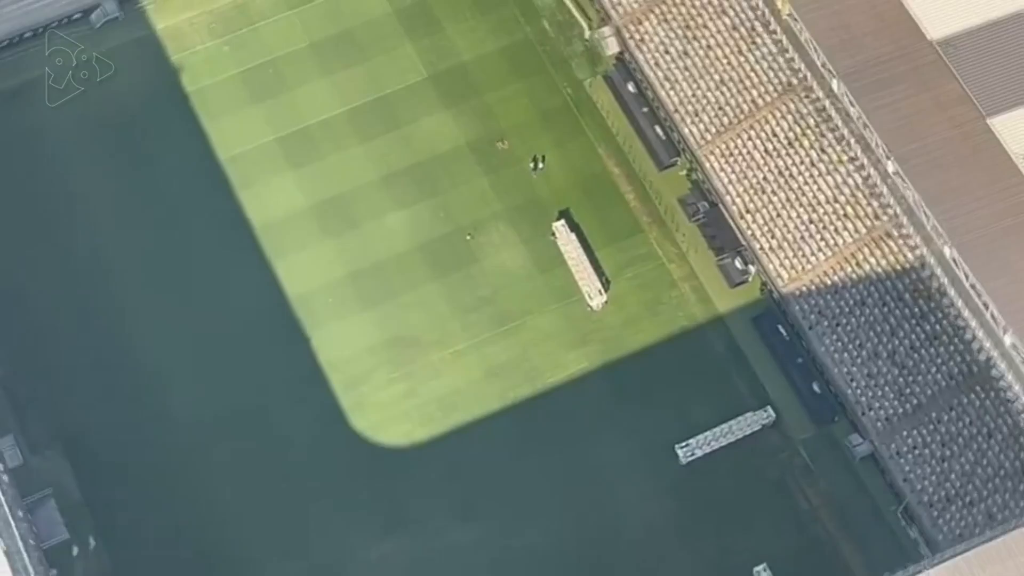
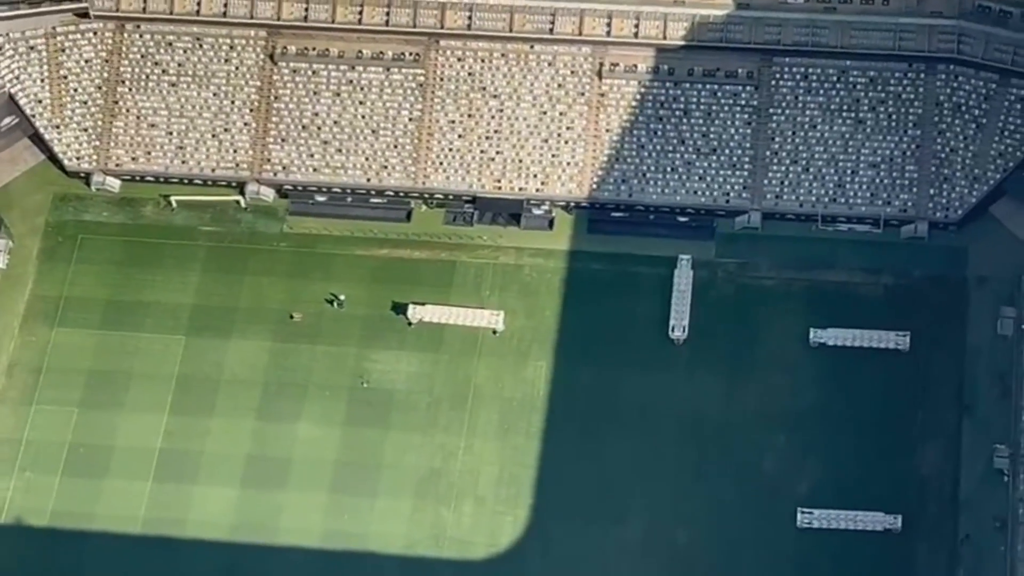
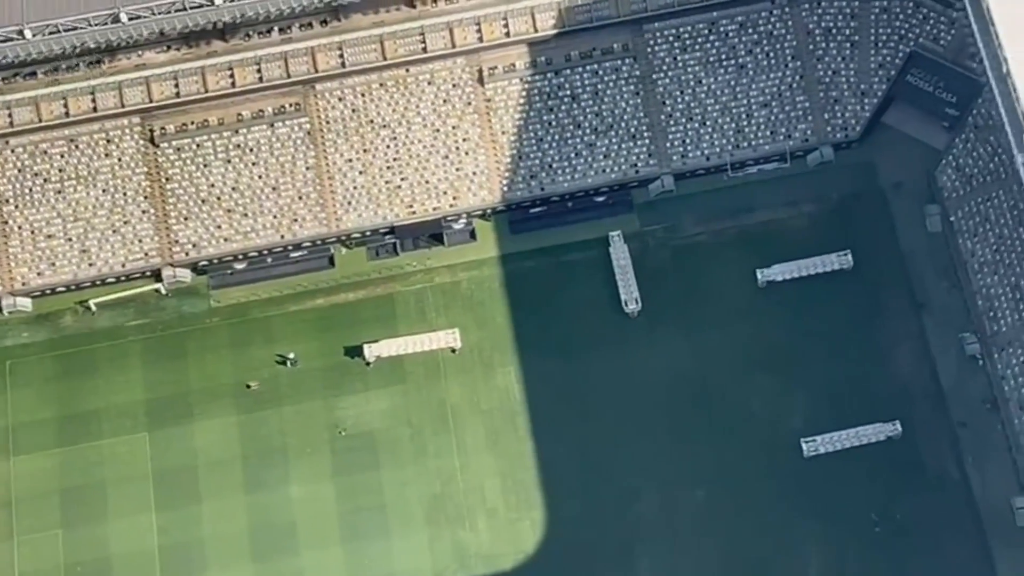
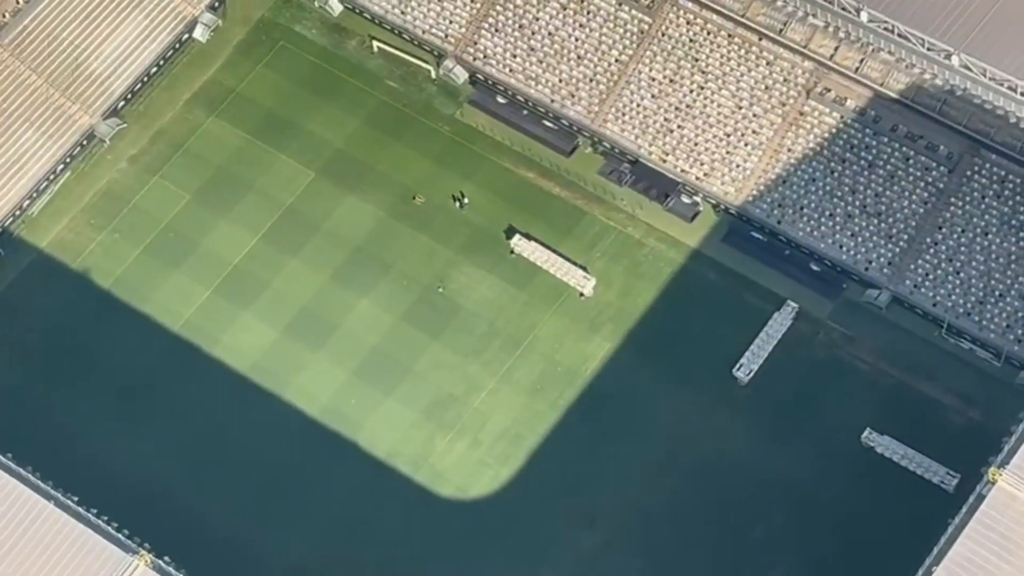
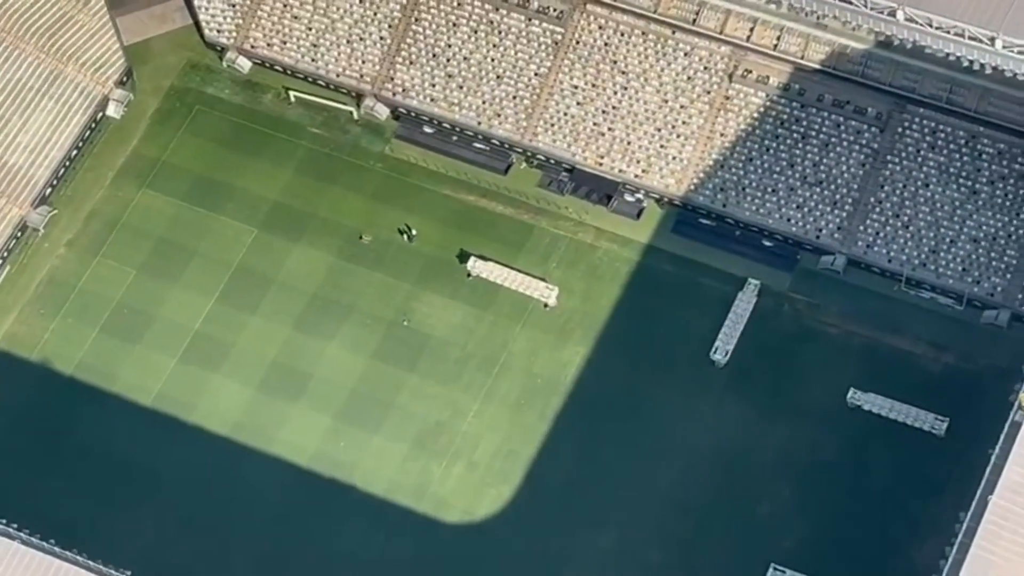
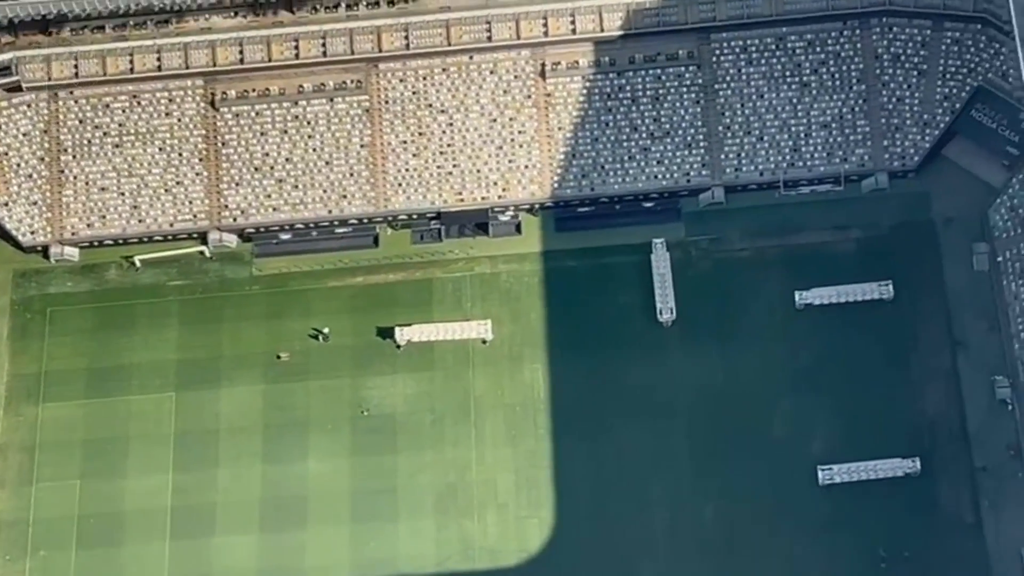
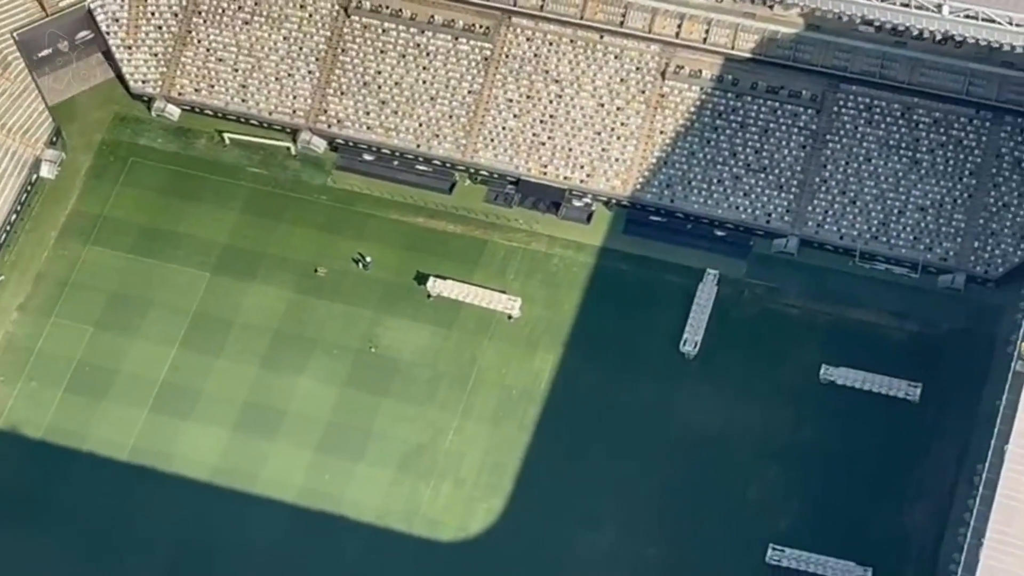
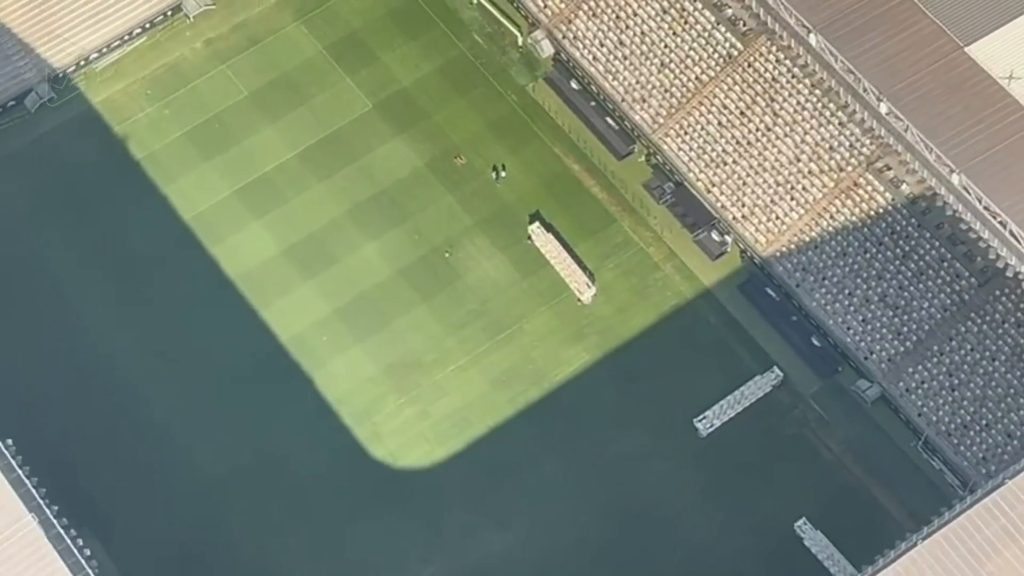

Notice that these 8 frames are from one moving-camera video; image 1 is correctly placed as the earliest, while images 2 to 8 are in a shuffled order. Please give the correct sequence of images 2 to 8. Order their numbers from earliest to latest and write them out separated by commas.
8, 4, 5, 7, 2, 6, 3
